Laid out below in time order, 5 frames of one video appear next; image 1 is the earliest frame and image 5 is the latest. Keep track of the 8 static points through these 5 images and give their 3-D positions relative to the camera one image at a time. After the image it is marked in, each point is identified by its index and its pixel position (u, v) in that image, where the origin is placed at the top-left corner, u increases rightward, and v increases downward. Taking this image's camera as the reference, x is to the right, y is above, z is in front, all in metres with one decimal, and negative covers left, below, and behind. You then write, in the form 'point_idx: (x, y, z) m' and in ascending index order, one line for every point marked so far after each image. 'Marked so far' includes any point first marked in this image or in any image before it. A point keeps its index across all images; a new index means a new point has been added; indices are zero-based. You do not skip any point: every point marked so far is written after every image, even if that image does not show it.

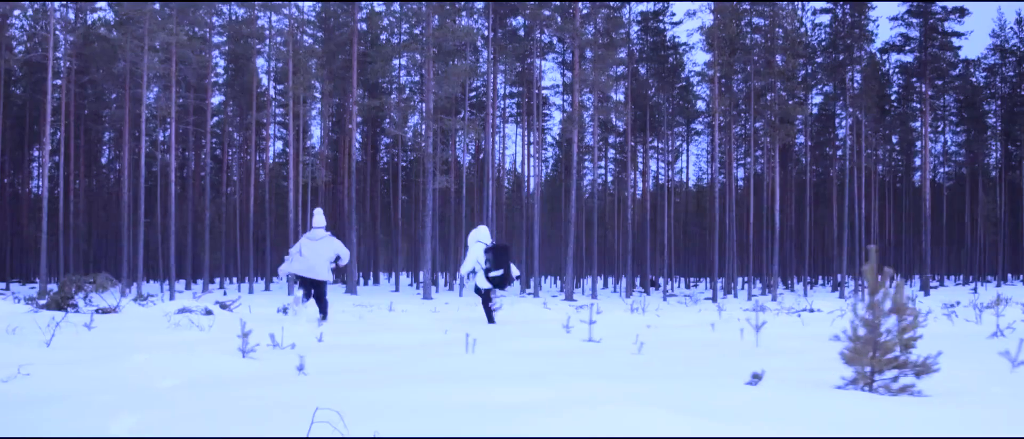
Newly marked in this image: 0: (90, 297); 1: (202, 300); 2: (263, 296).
0: (-6.0, -1.1, +10.6) m
1: (-5.5, -1.4, +13.2) m
2: (-6.6, -2.0, +19.8) m
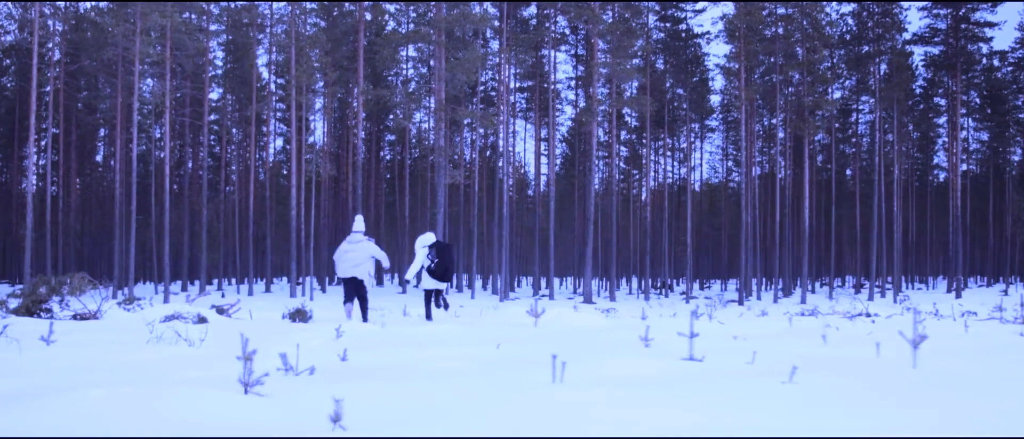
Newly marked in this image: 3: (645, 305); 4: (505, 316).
0: (-5.5, -1.0, +9.3) m
1: (-5.0, -1.3, +11.9) m
2: (-6.1, -2.0, +18.5) m
3: (+3.3, -2.2, +19.1) m
4: (-0.1, -1.3, +10.1) m
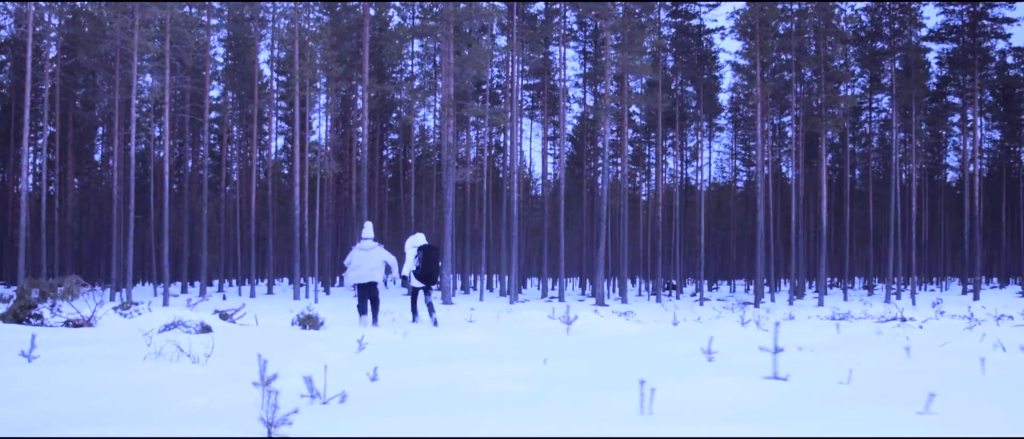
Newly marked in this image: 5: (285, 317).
0: (-5.2, -1.0, +8.7) m
1: (-4.7, -1.3, +11.3) m
2: (-5.8, -2.0, +17.9) m
3: (+3.6, -2.2, +18.5) m
4: (+0.2, -1.3, +9.5) m
5: (-3.1, -1.3, +10.3) m
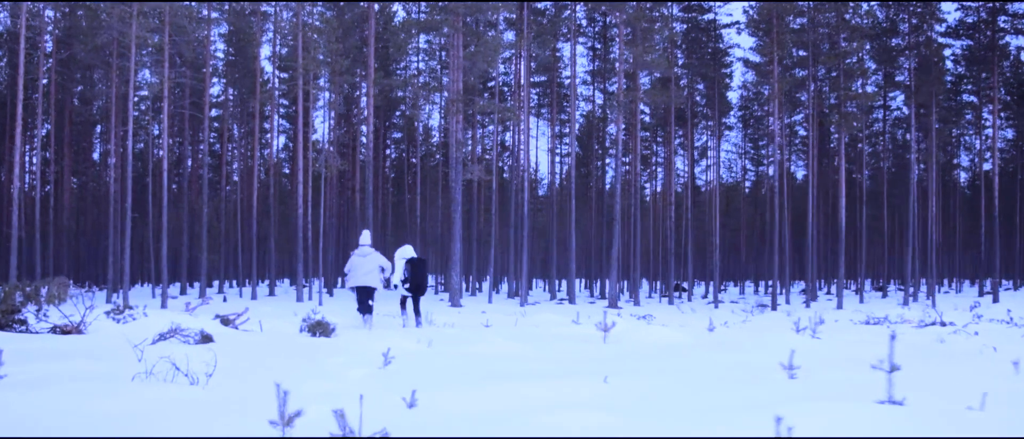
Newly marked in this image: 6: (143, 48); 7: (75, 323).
0: (-4.9, -1.0, +8.0) m
1: (-4.5, -1.3, +10.7) m
2: (-5.6, -1.9, +17.2) m
3: (+3.9, -2.2, +17.8) m
4: (+0.5, -1.3, +8.8) m
5: (-2.8, -1.3, +9.7) m
6: (-9.6, +4.5, +19.6) m
7: (-4.5, -1.1, +7.7) m
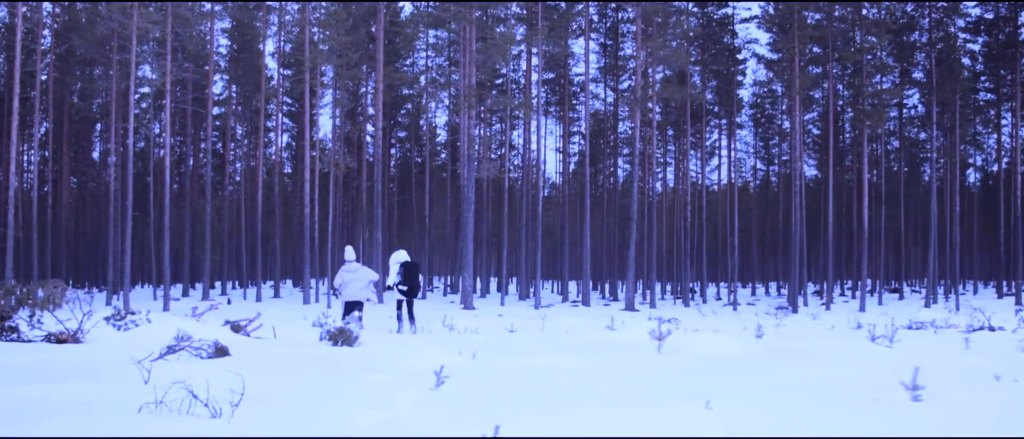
0: (-4.6, -1.0, +7.4) m
1: (-4.1, -1.3, +10.0) m
2: (-5.2, -1.9, +16.6) m
3: (+4.2, -2.1, +17.2) m
4: (+0.8, -1.2, +8.2) m
5: (-2.5, -1.3, +9.0) m
6: (-9.3, +4.5, +18.9) m
7: (-4.1, -1.0, +7.1) m
